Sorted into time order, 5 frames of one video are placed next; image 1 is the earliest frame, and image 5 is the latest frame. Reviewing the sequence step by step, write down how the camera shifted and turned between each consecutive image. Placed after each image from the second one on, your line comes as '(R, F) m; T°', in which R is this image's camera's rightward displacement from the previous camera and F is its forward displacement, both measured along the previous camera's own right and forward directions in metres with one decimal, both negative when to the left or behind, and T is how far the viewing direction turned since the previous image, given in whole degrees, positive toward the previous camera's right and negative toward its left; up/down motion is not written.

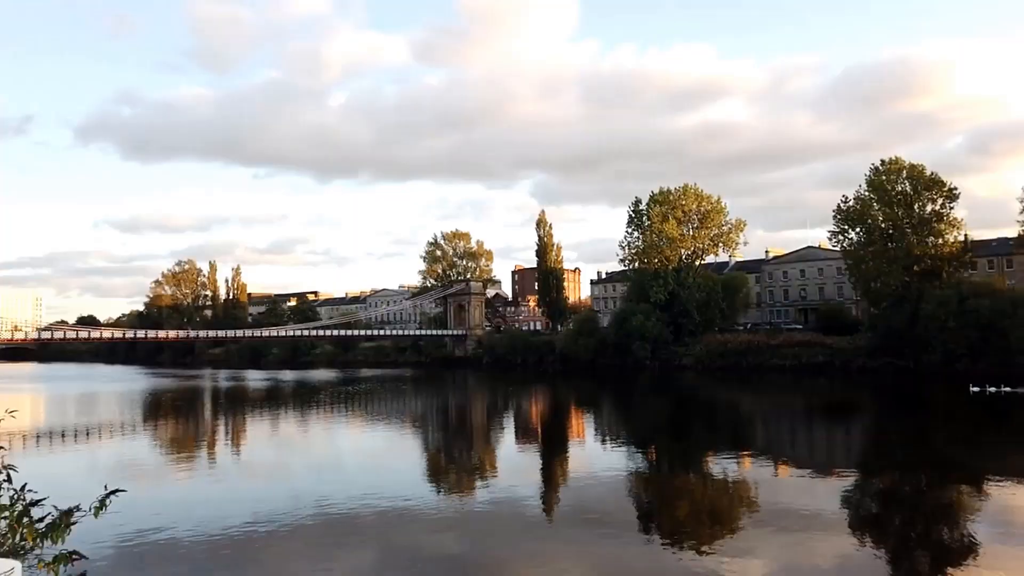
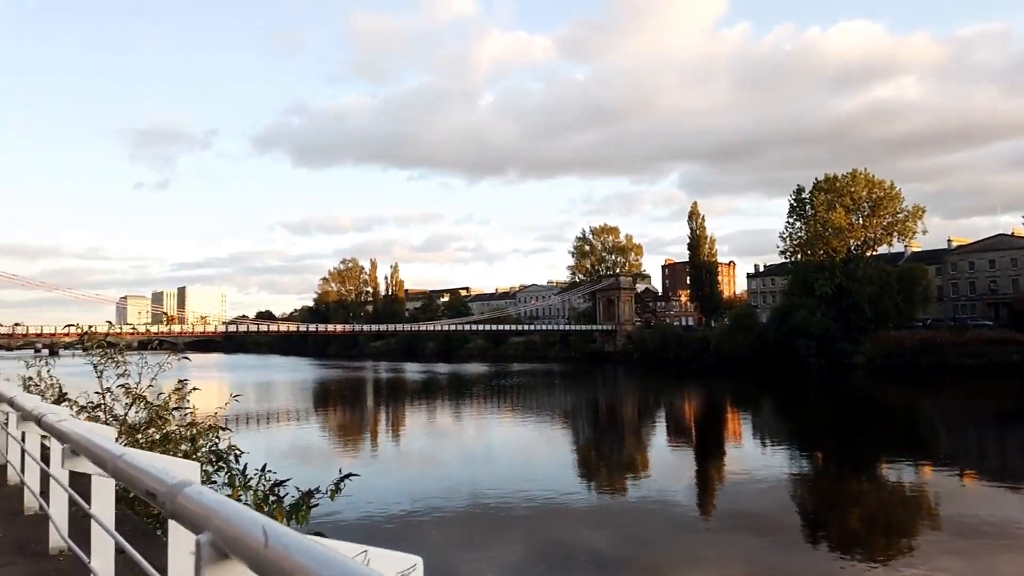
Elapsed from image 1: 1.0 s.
(-0.3, +0.4) m; -11°
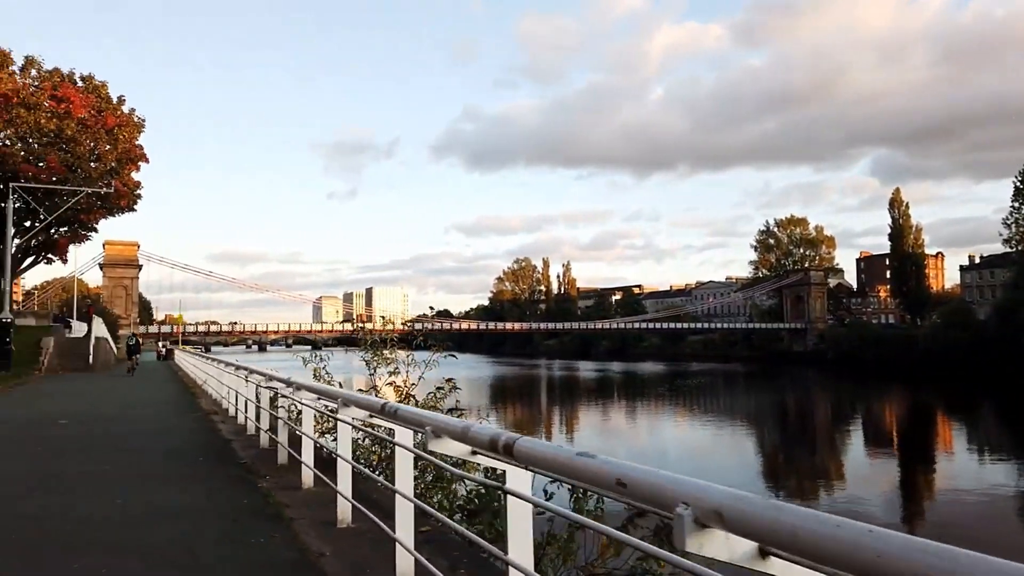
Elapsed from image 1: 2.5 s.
(-0.8, +0.6) m; -13°
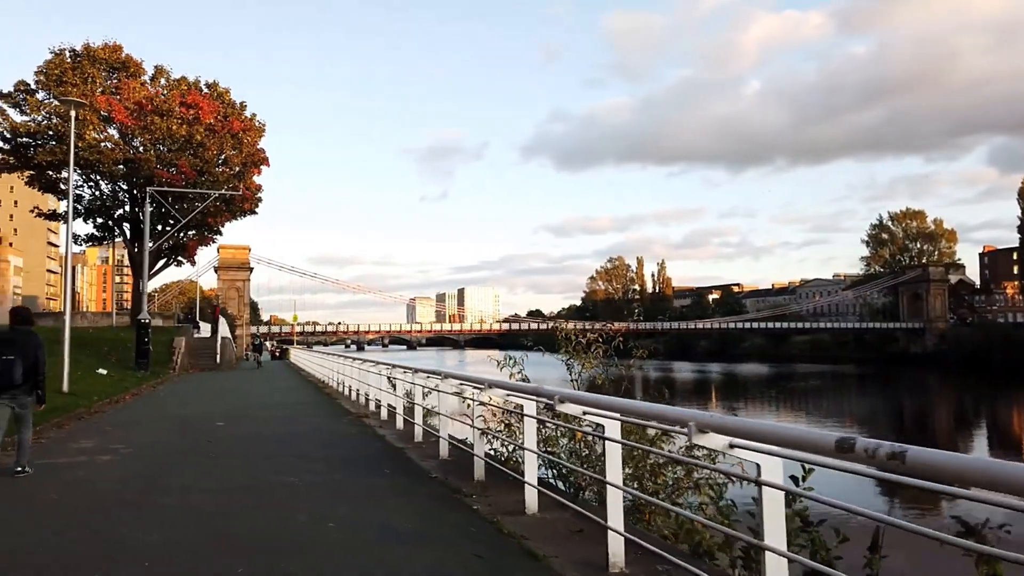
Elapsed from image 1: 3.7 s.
(-0.7, +0.6) m; -7°
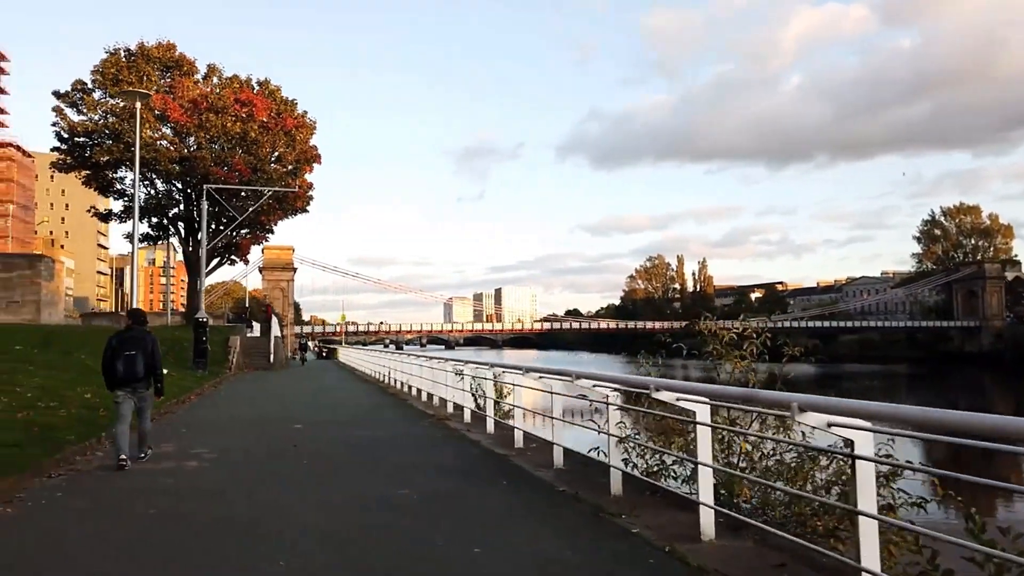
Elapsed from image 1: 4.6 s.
(-0.5, +0.5) m; -3°
